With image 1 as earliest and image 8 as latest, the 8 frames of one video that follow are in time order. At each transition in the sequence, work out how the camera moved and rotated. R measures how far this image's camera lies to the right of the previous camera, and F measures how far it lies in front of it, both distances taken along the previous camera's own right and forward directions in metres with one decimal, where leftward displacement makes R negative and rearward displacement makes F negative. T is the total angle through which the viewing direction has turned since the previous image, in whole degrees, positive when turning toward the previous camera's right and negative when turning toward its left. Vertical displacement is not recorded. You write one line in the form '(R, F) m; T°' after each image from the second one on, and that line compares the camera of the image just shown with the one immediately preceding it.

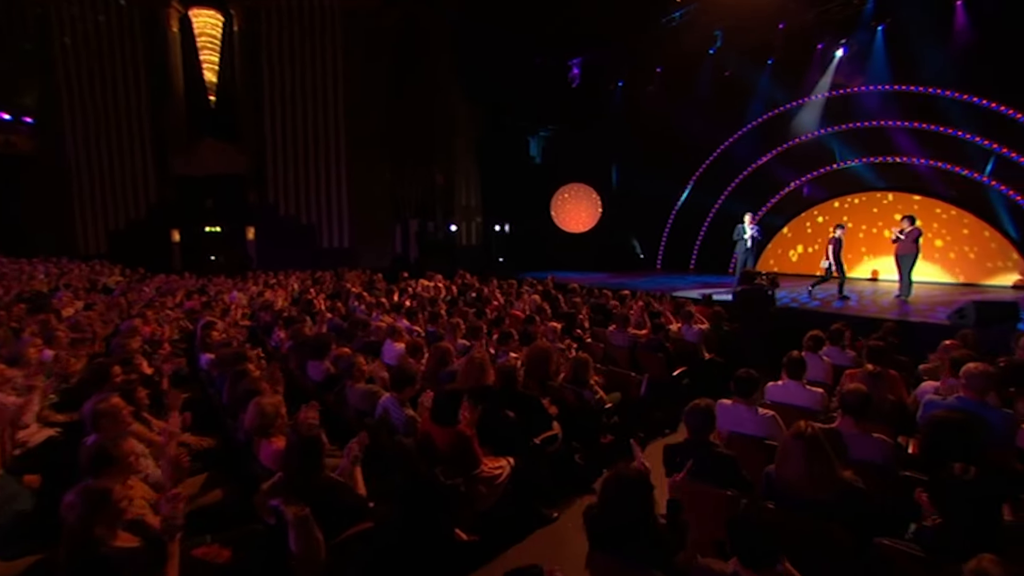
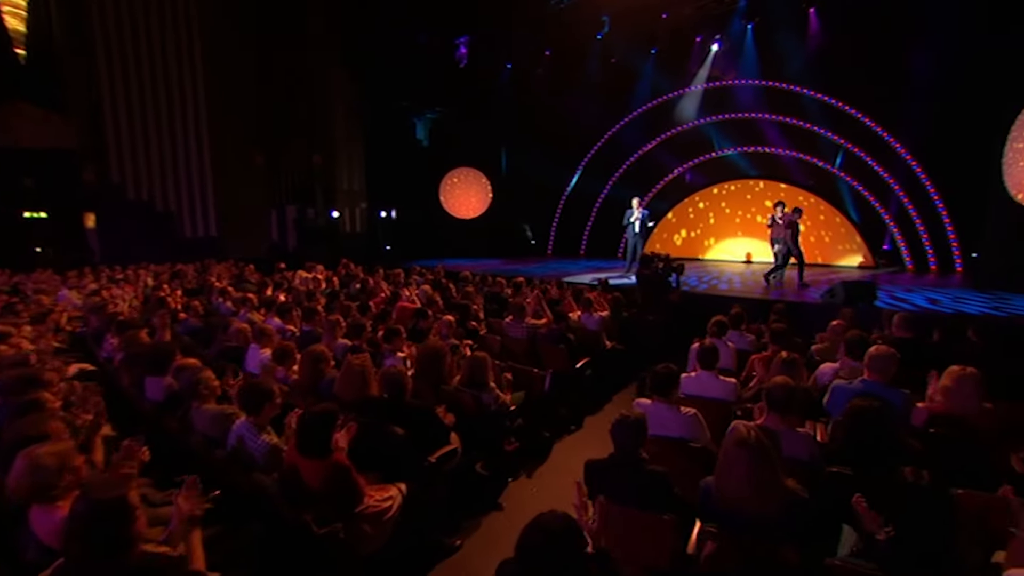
(0.0, +0.6) m; +10°
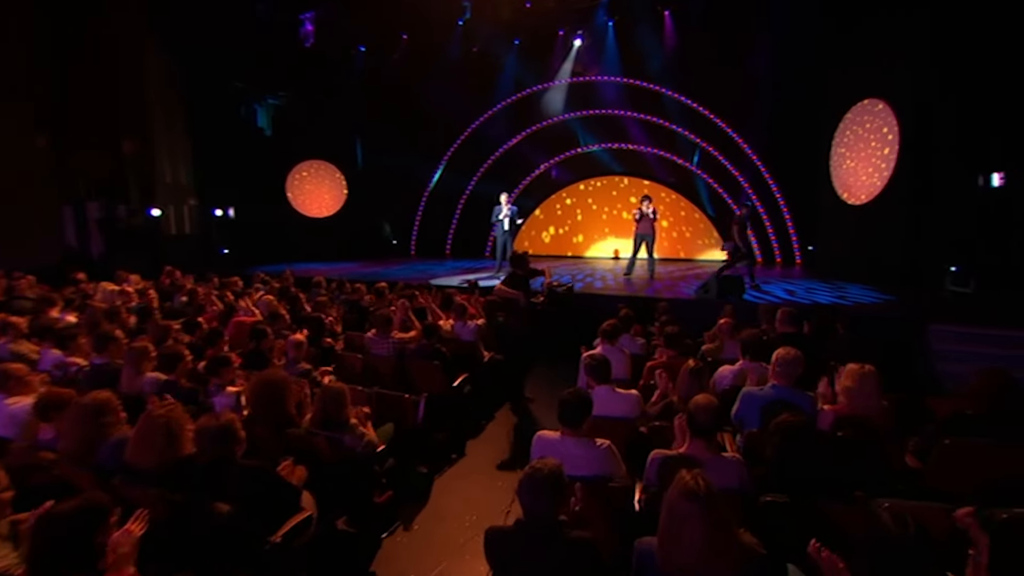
(0.0, +0.9) m; +13°
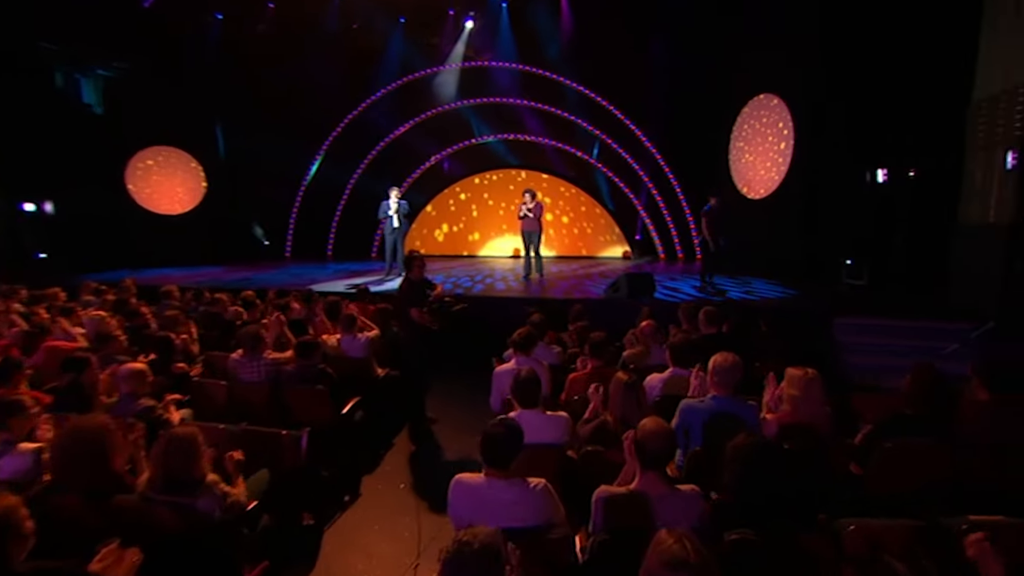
(-0.1, +0.8) m; +11°
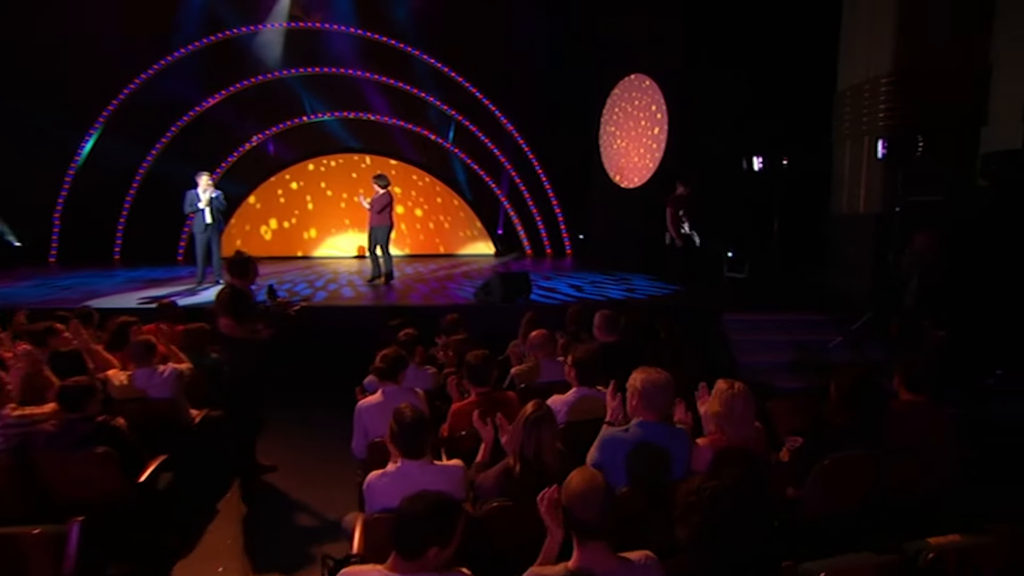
(-0.2, +1.1) m; +15°
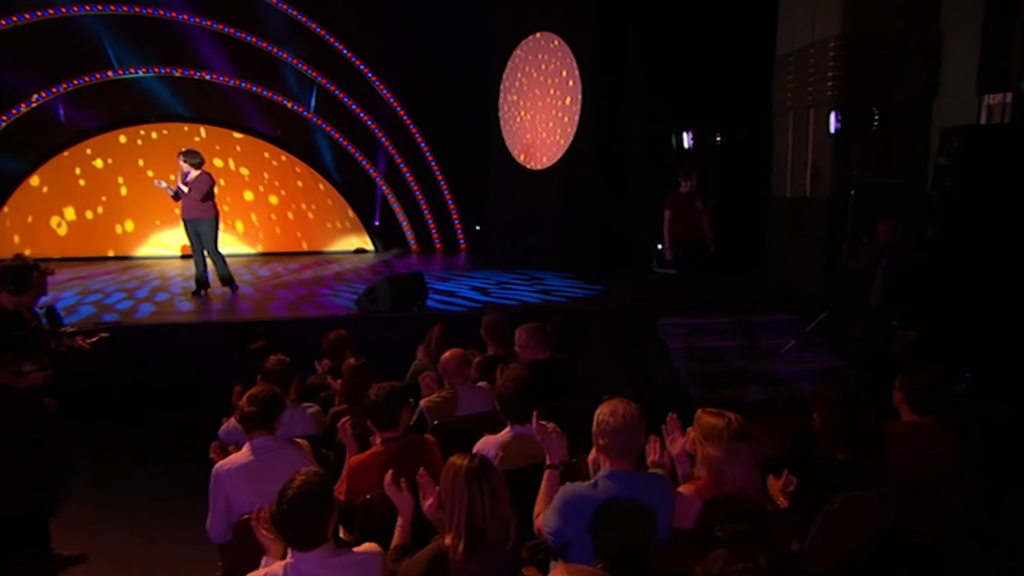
(-0.3, +1.2) m; +13°
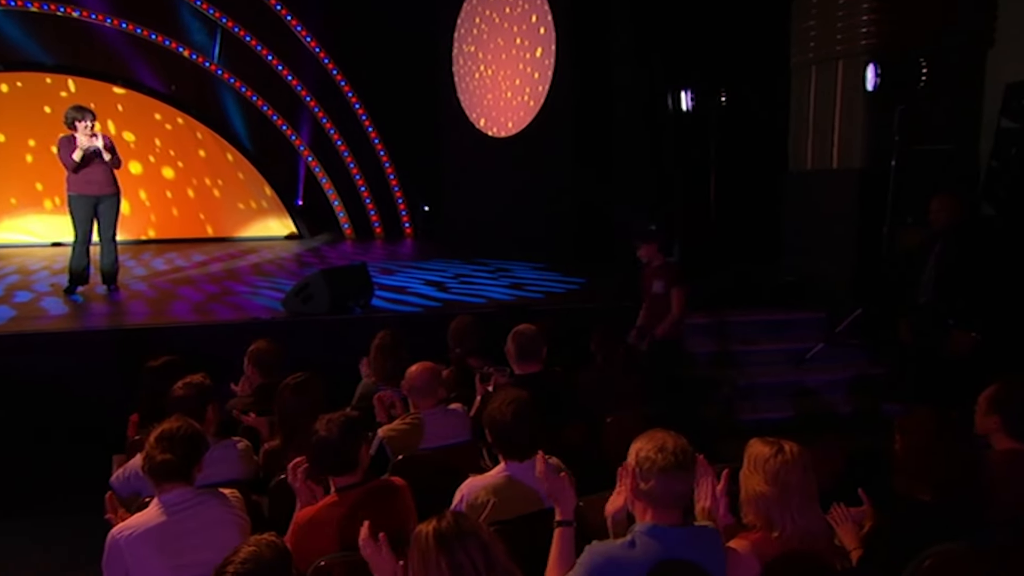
(-0.3, +1.0) m; +7°
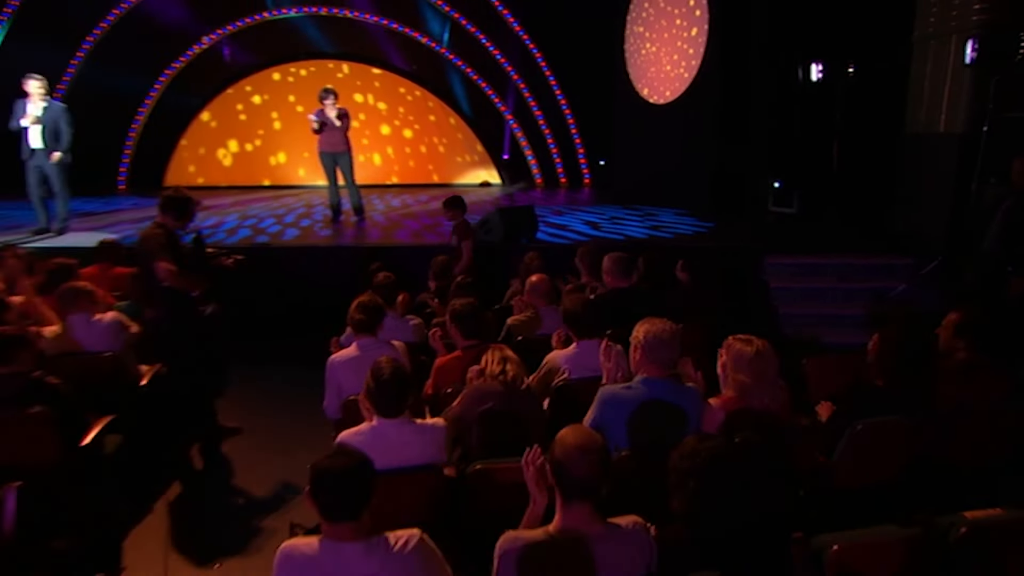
(+1.1, -1.0) m; -23°
